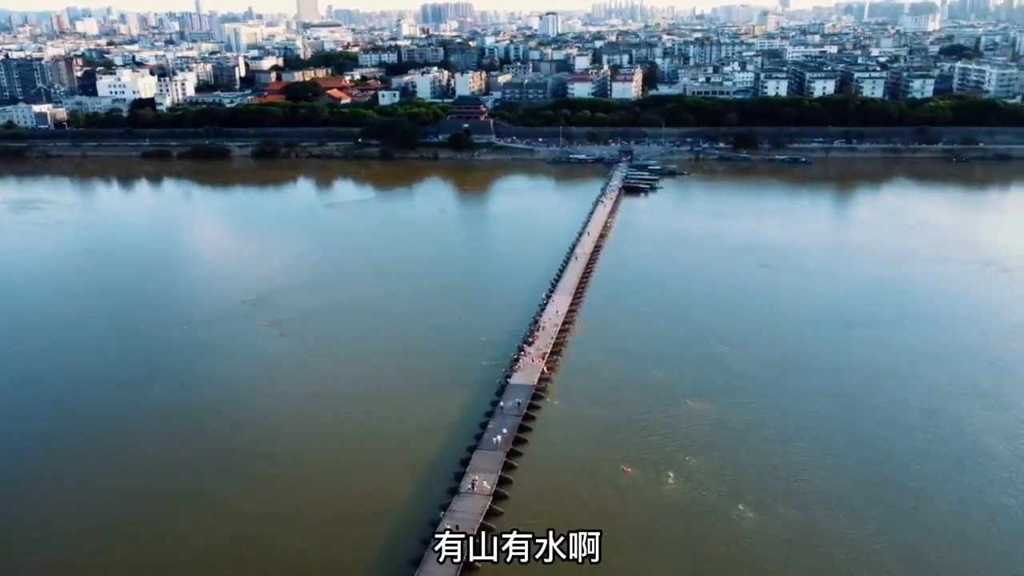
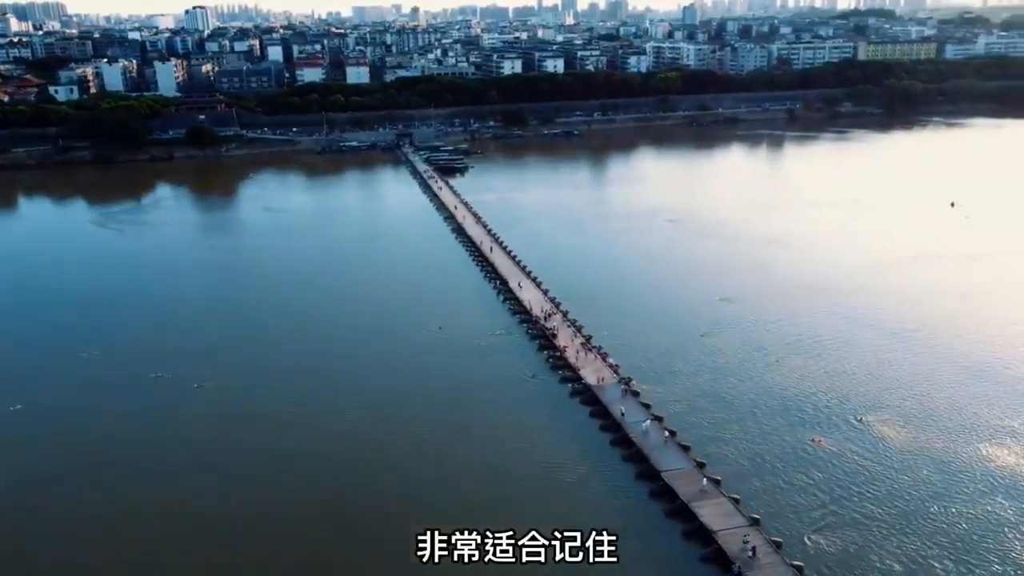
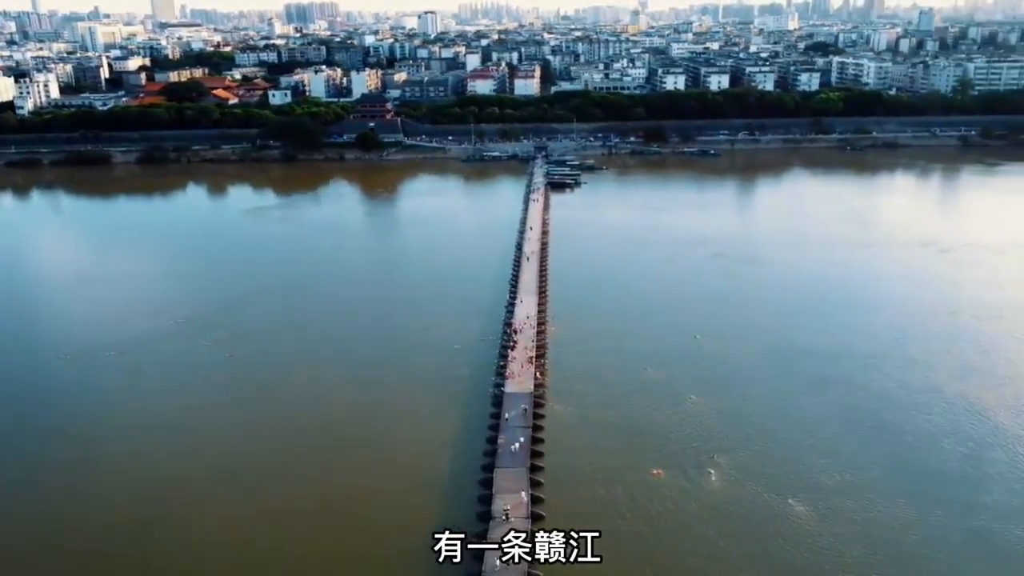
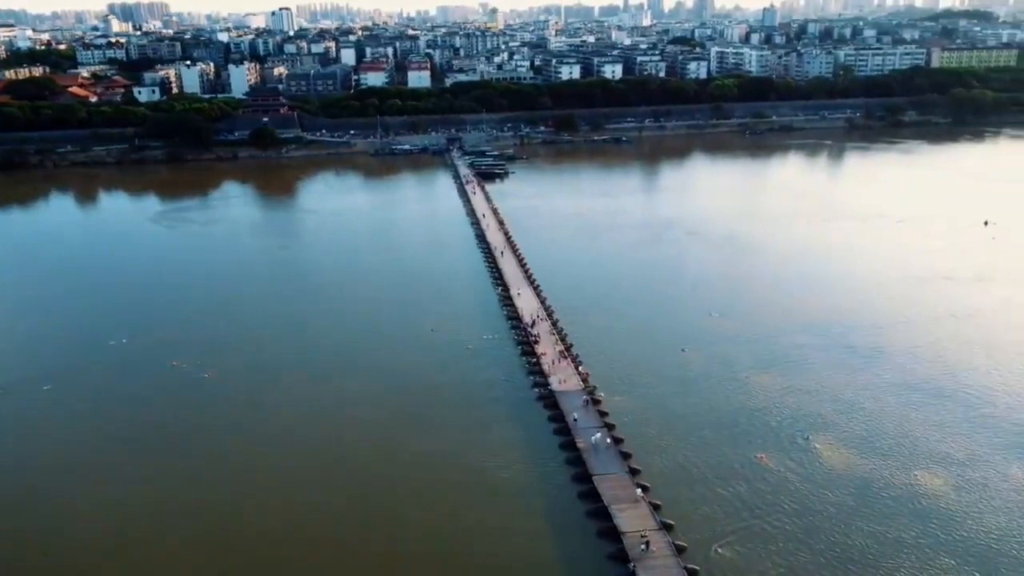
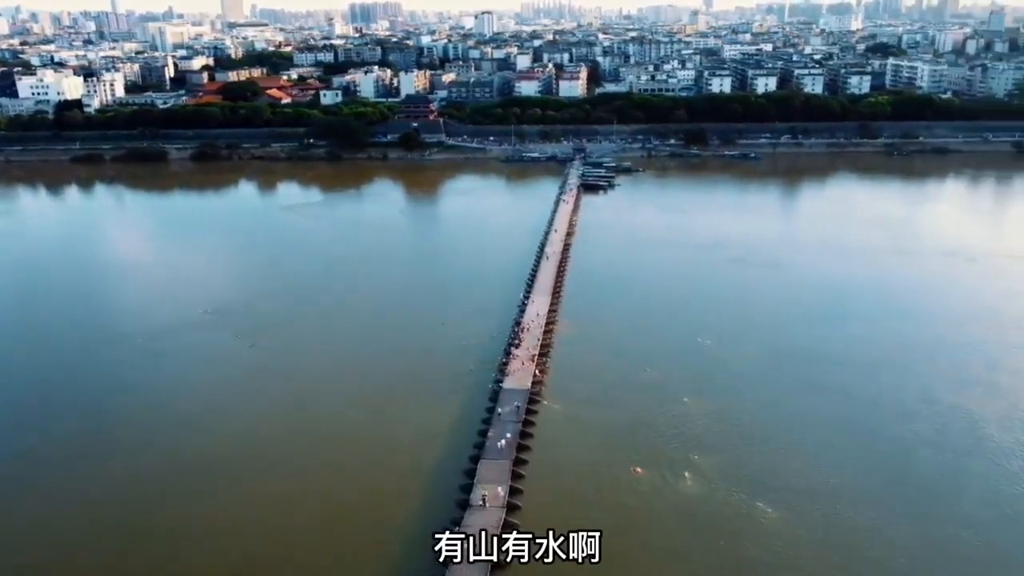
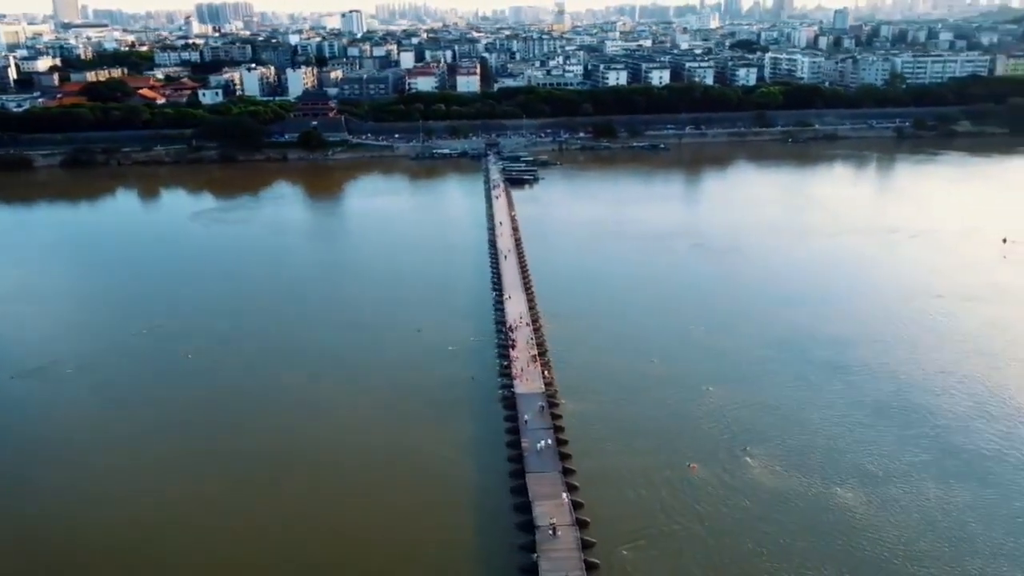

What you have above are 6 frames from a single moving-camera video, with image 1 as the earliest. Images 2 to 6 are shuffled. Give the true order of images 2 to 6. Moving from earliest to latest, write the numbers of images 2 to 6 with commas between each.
5, 3, 6, 4, 2
